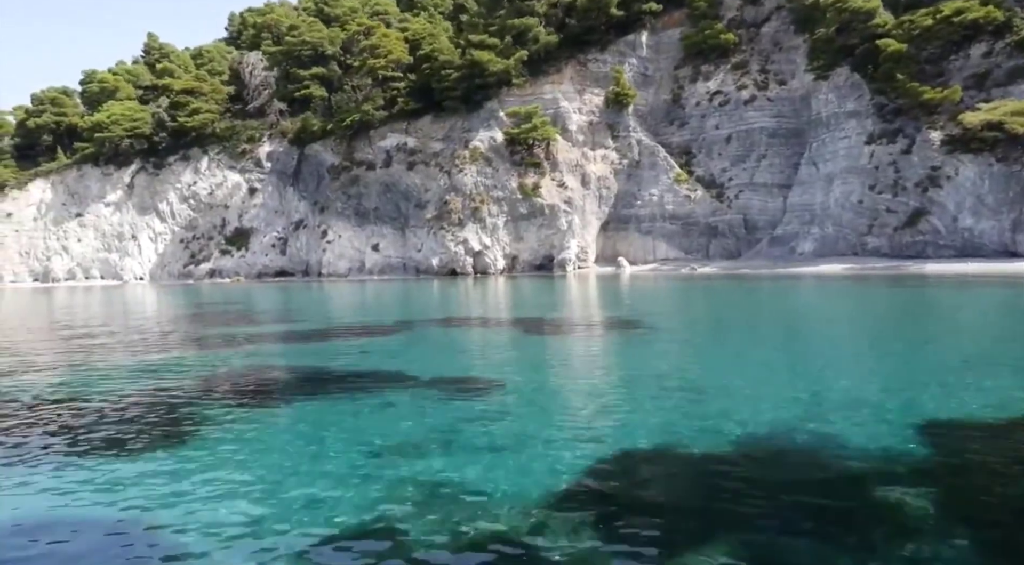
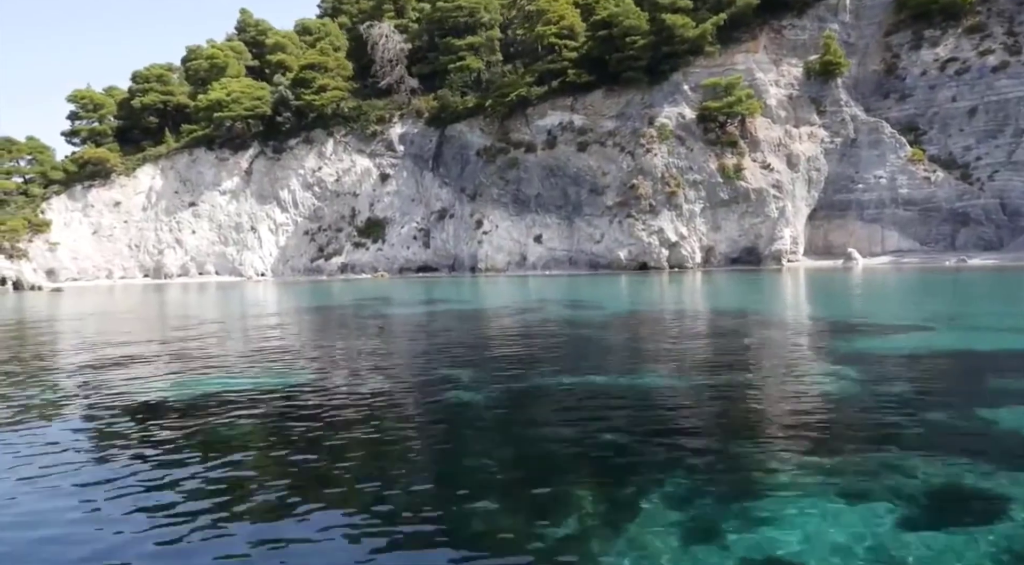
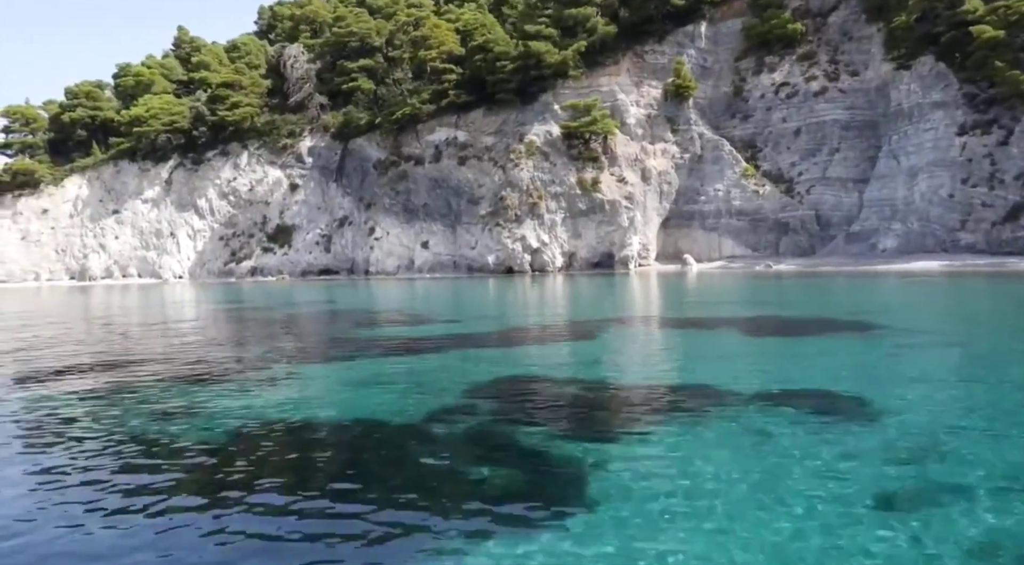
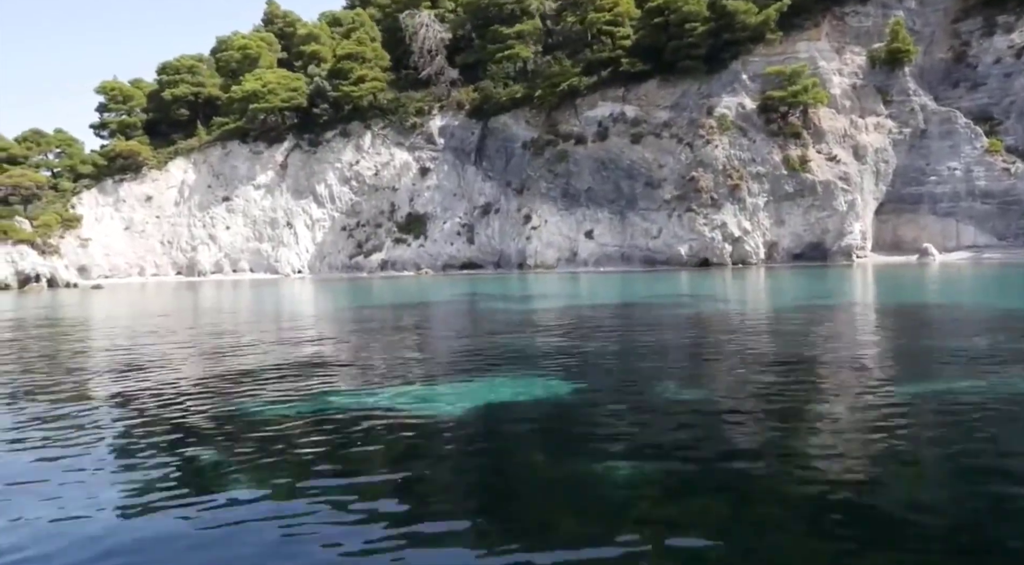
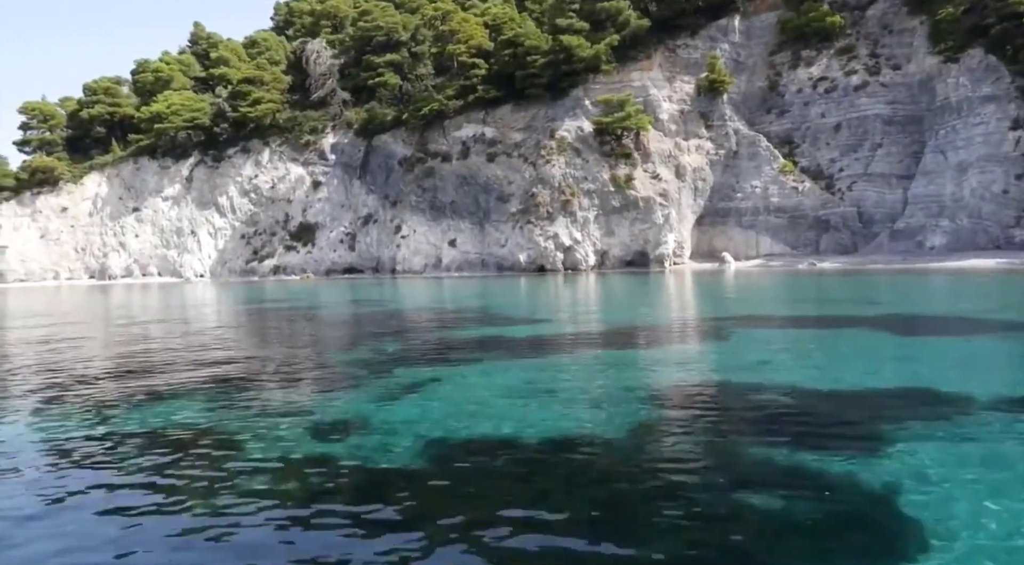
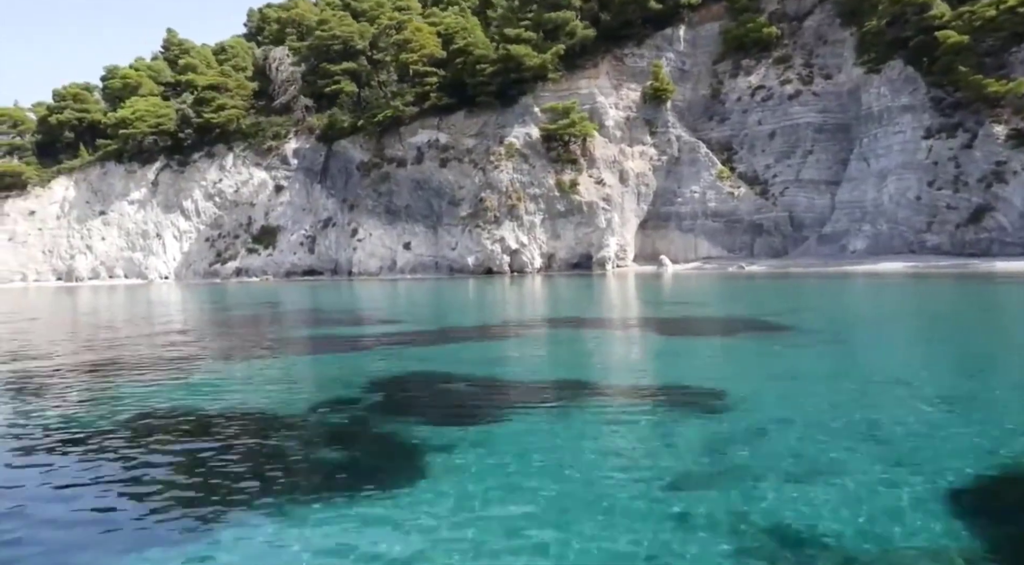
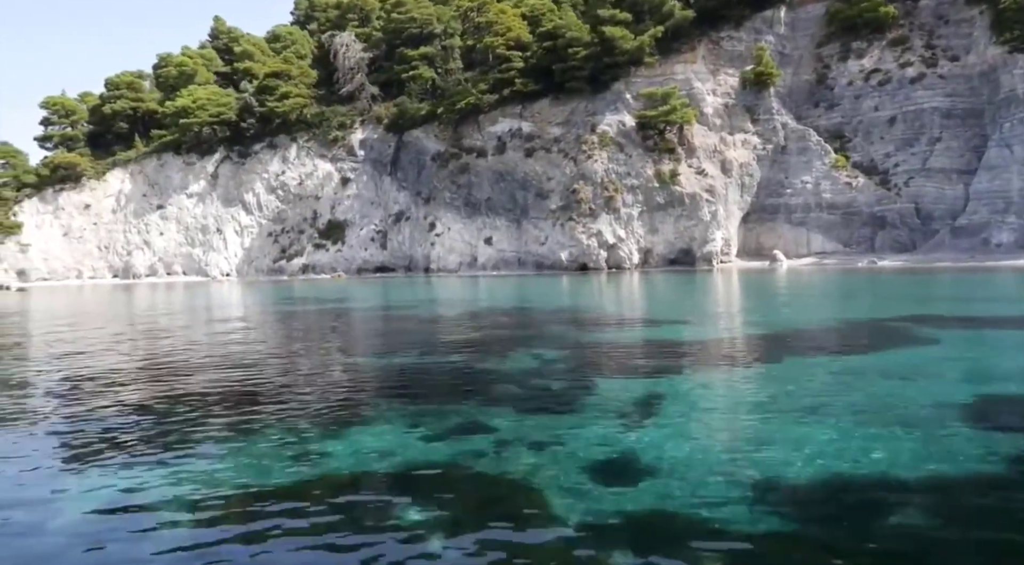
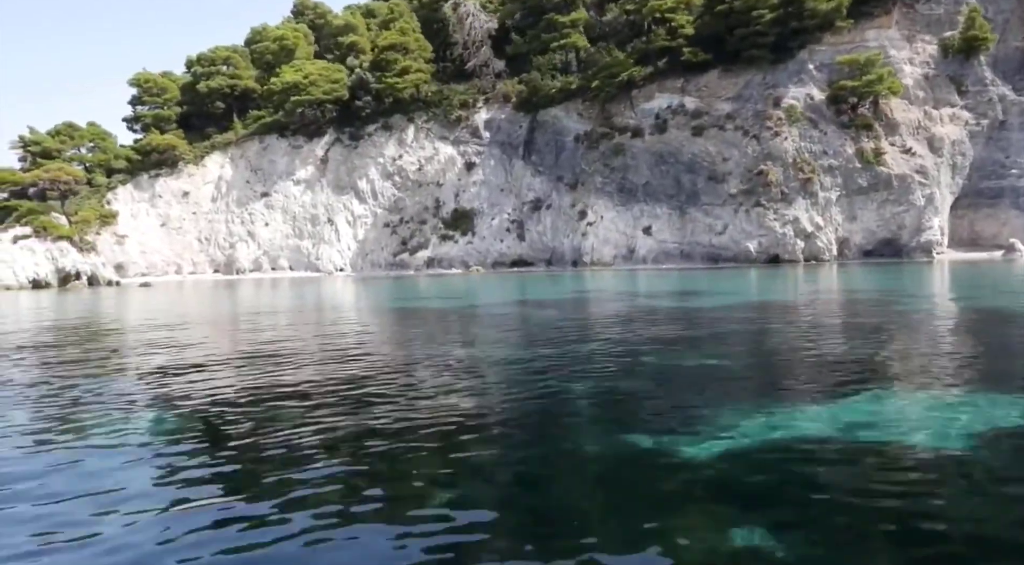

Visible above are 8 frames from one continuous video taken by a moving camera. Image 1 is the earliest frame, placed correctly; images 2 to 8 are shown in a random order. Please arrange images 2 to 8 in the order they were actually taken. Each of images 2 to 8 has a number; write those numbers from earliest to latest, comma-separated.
6, 3, 5, 7, 2, 4, 8
